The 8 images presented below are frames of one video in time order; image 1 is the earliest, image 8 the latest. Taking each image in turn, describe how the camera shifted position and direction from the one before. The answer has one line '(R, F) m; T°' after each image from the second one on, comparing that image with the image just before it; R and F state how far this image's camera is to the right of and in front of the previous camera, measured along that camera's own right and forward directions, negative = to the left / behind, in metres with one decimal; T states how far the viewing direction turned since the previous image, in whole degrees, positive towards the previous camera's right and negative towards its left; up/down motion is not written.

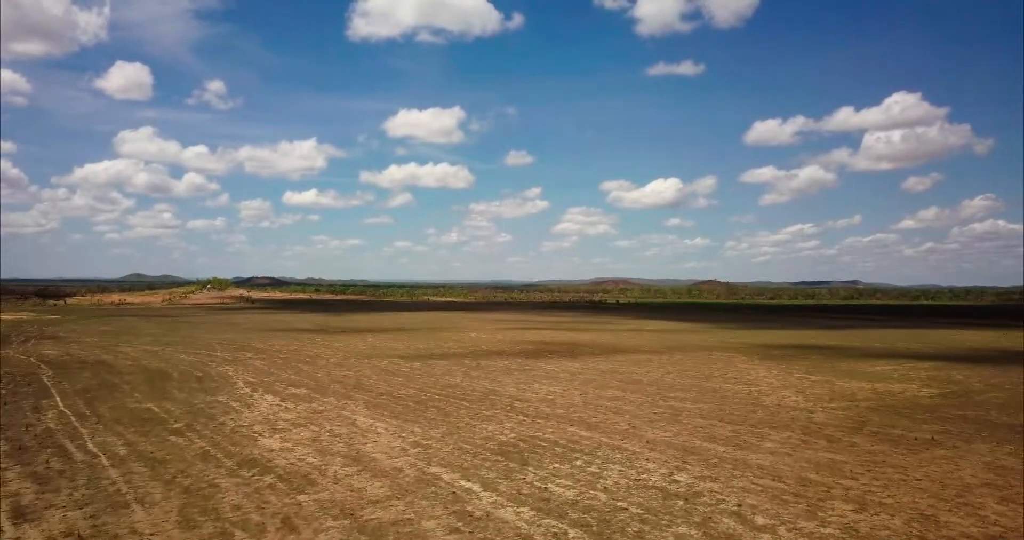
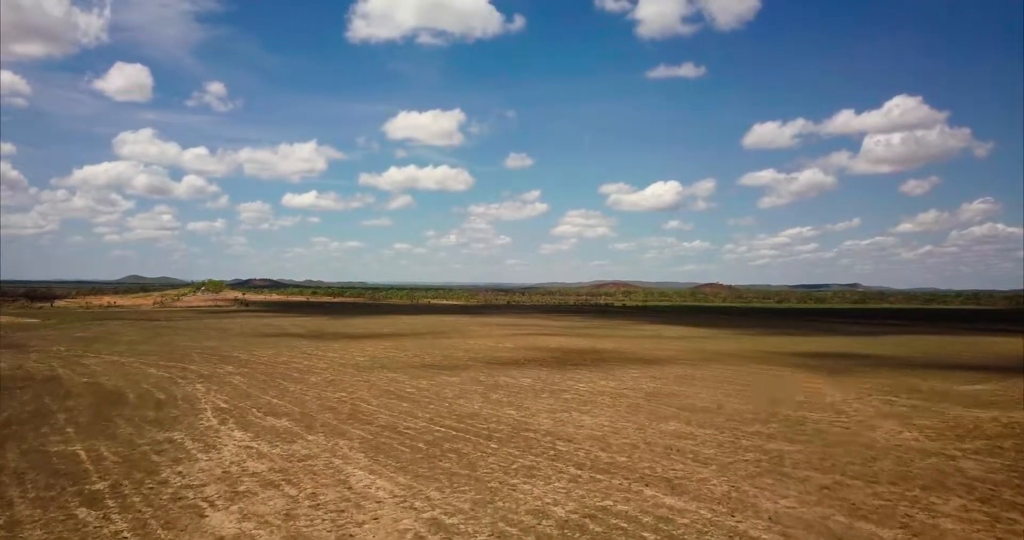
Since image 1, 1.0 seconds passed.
(-0.9, +4.1) m; 0°
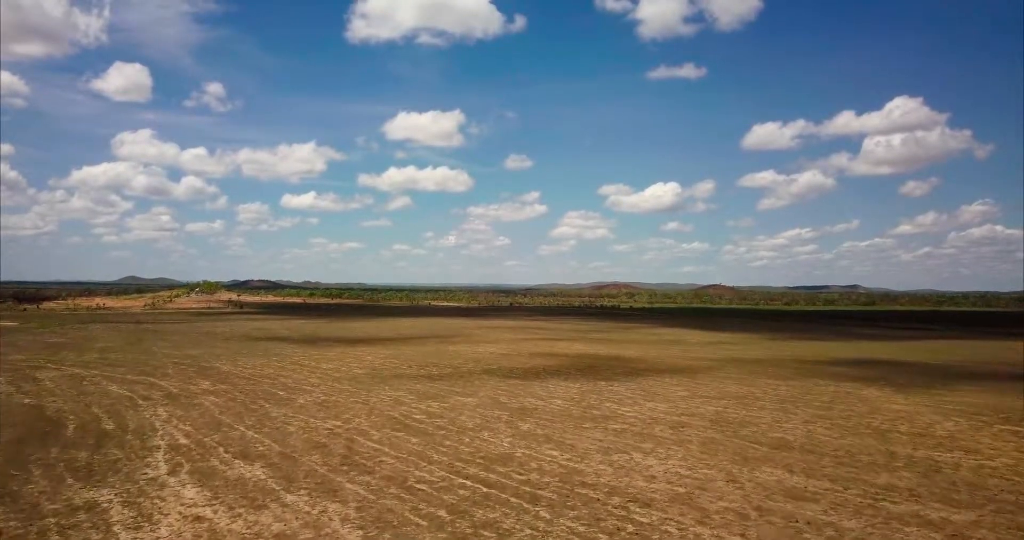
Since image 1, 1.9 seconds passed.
(-0.9, +3.9) m; 0°
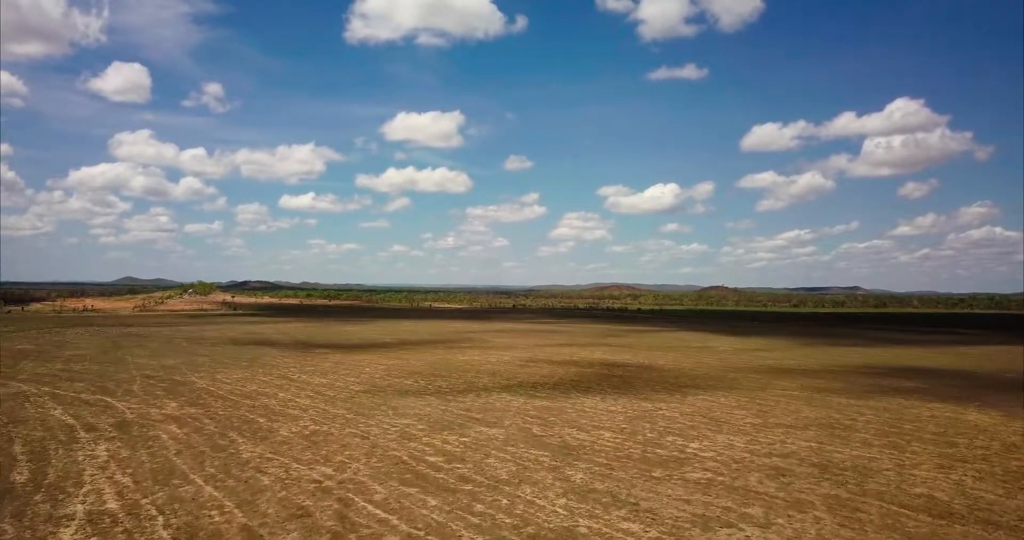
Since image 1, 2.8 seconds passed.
(-0.9, +3.9) m; 0°
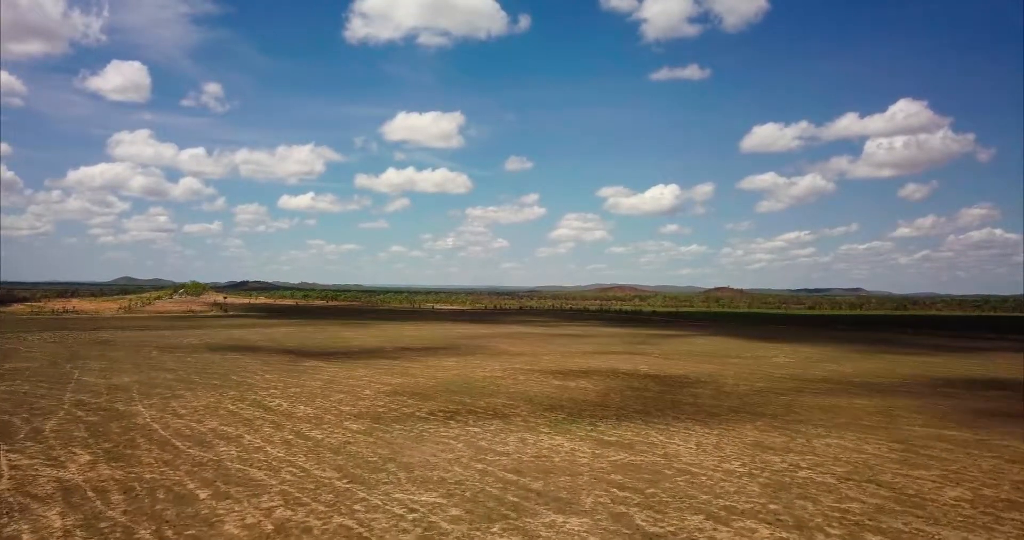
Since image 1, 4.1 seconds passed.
(-1.5, +6.2) m; 0°
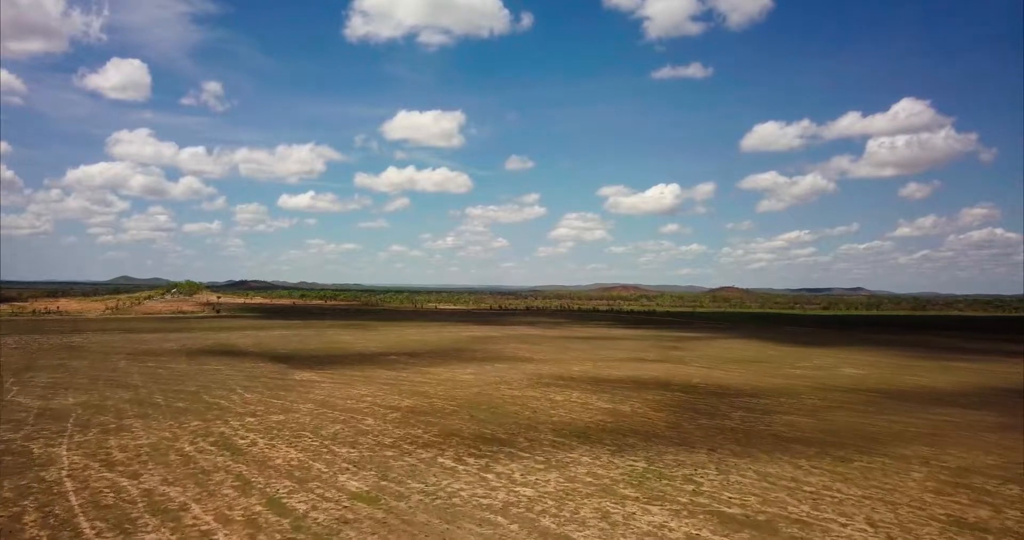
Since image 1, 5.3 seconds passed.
(-1.3, +5.1) m; 0°
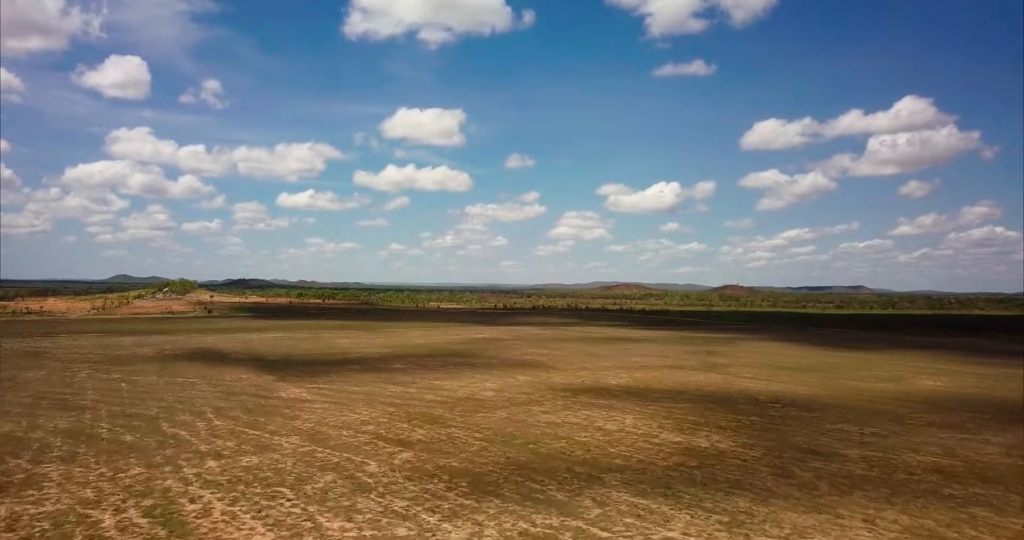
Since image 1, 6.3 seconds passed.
(-1.1, +4.7) m; 0°
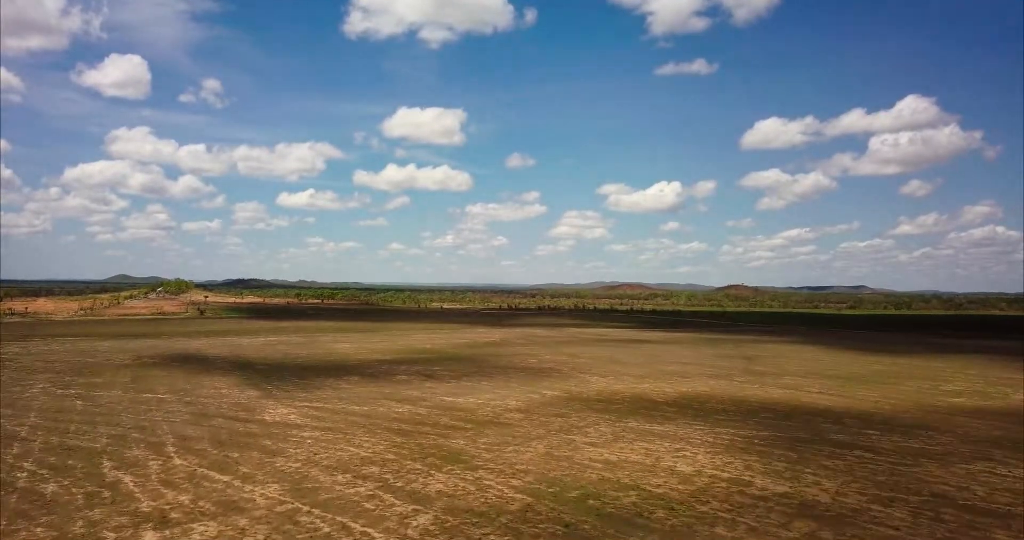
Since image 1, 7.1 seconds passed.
(-1.0, +4.1) m; 0°
